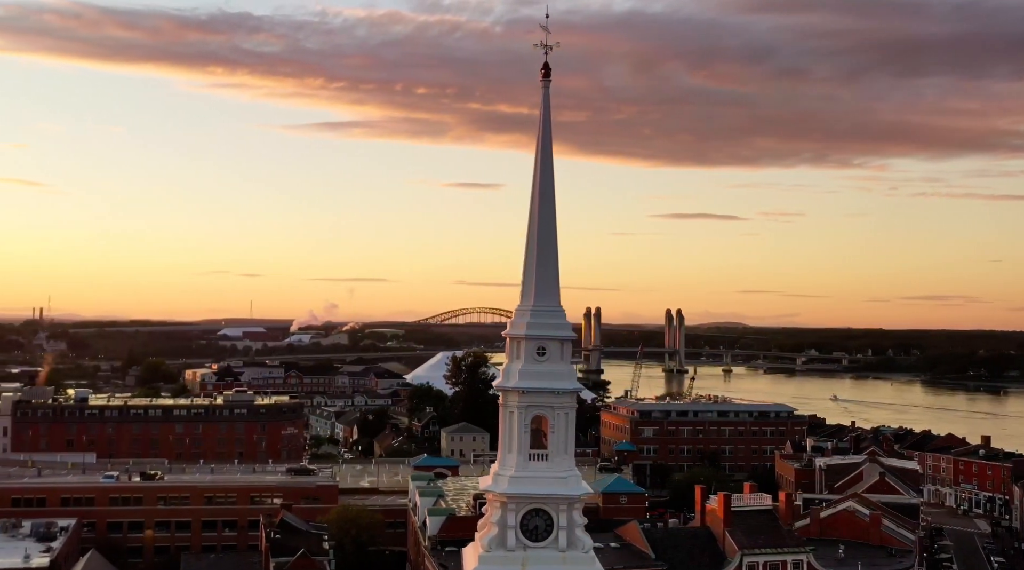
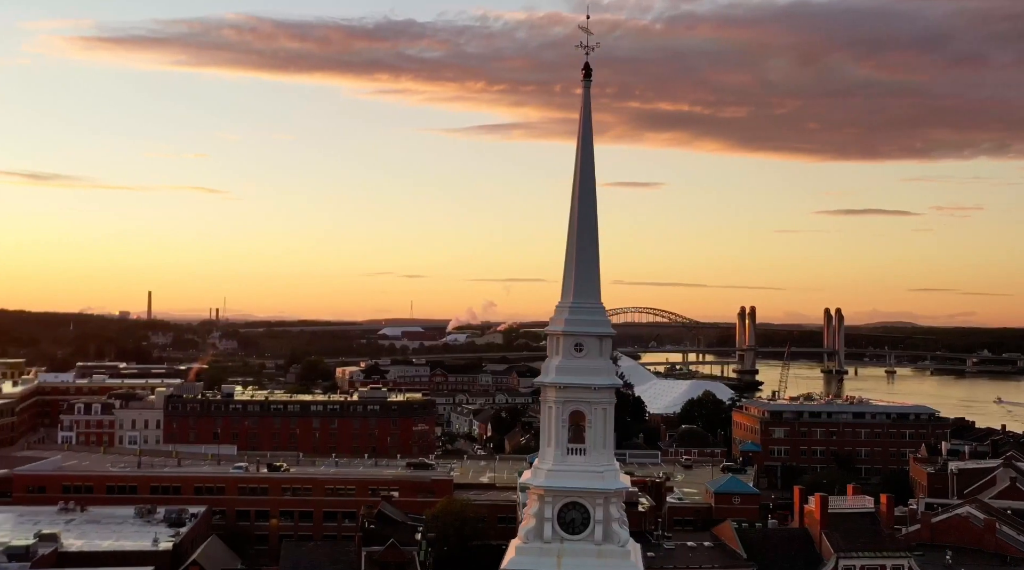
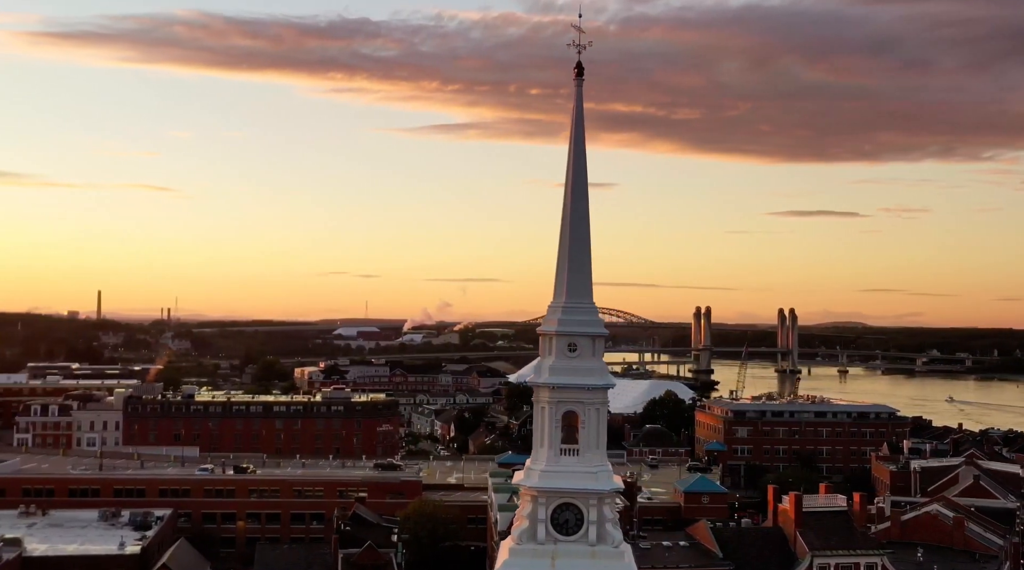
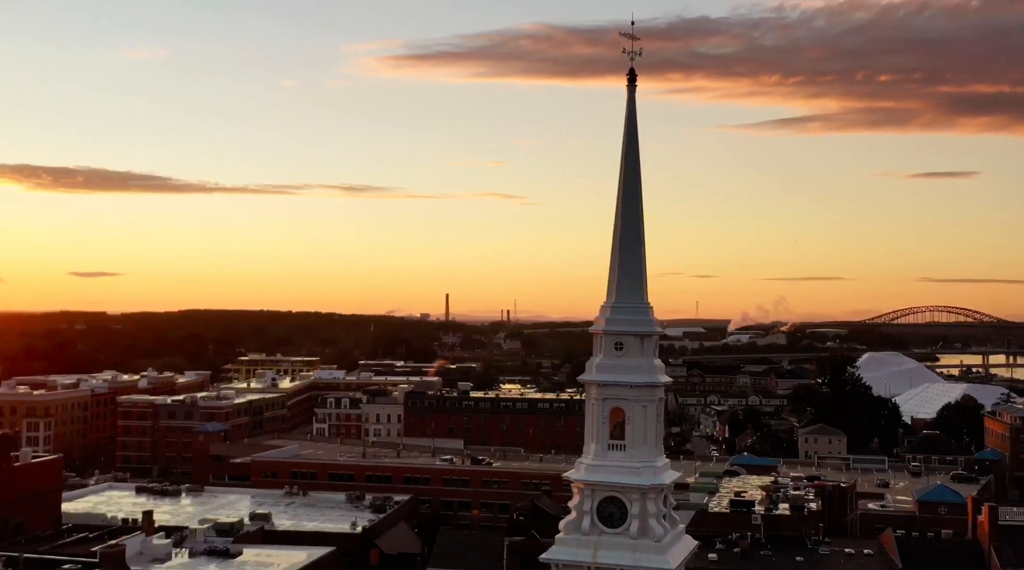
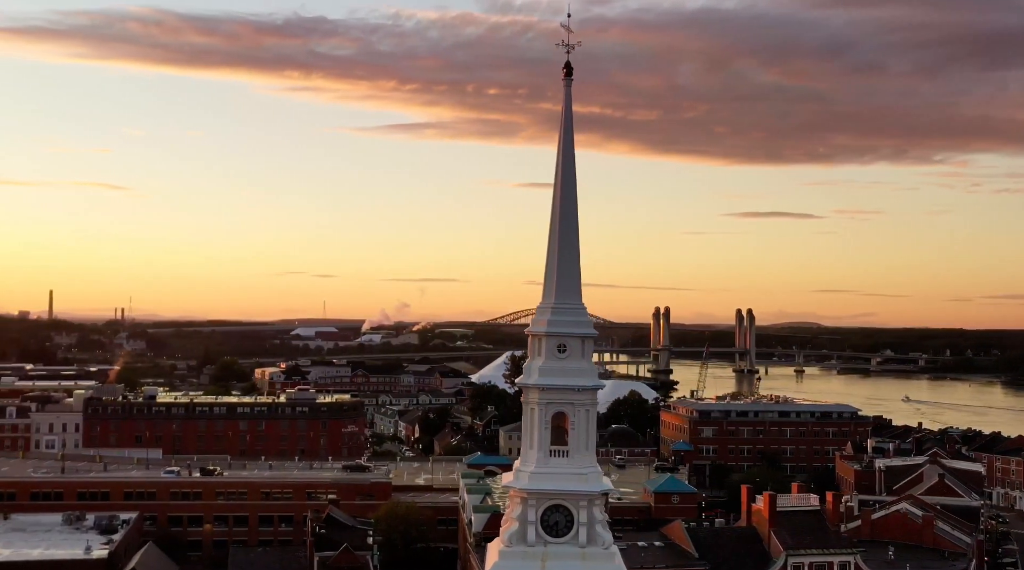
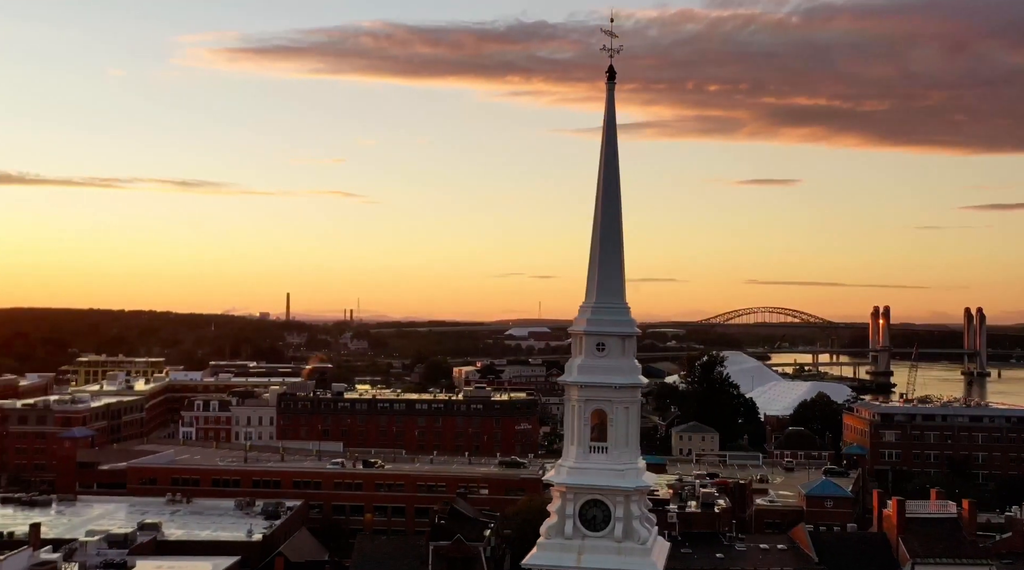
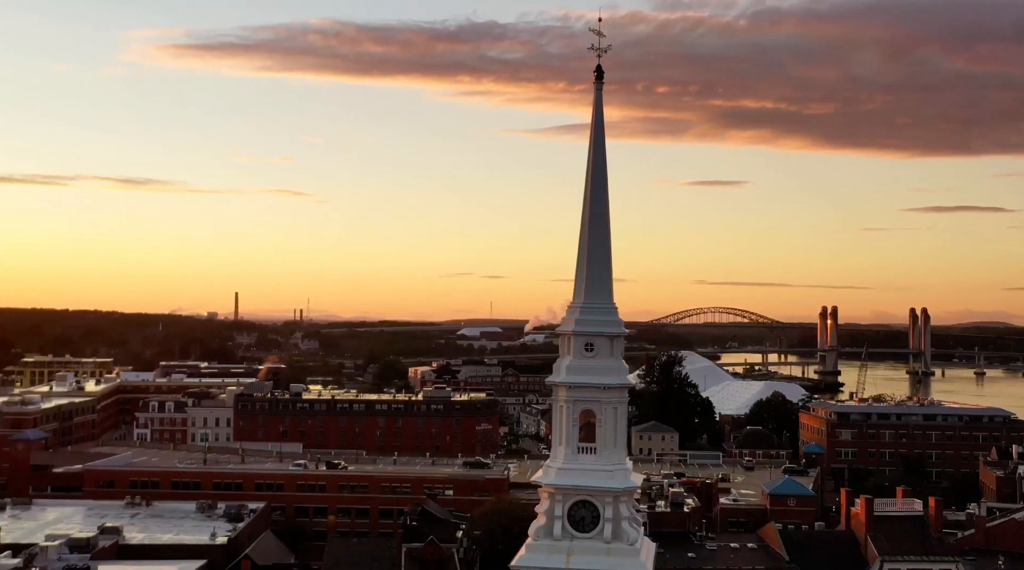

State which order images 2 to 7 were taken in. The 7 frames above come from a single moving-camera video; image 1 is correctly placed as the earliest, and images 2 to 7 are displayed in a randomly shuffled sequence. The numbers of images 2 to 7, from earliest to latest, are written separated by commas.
5, 3, 2, 7, 6, 4
